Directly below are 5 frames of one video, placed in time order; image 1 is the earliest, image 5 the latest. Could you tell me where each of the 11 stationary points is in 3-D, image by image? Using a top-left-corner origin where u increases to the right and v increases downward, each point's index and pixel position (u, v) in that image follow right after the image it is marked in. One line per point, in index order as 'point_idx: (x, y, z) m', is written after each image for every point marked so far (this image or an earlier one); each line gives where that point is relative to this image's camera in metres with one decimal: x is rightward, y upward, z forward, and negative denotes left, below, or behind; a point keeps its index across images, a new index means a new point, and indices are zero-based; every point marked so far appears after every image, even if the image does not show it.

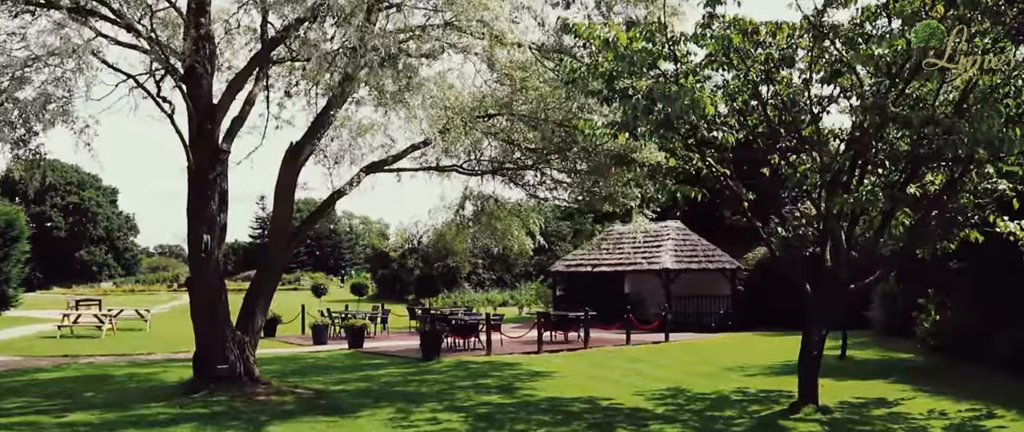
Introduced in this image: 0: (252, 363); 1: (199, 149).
0: (-3.8, -2.2, +13.5) m
1: (-4.4, +1.0, +13.0) m
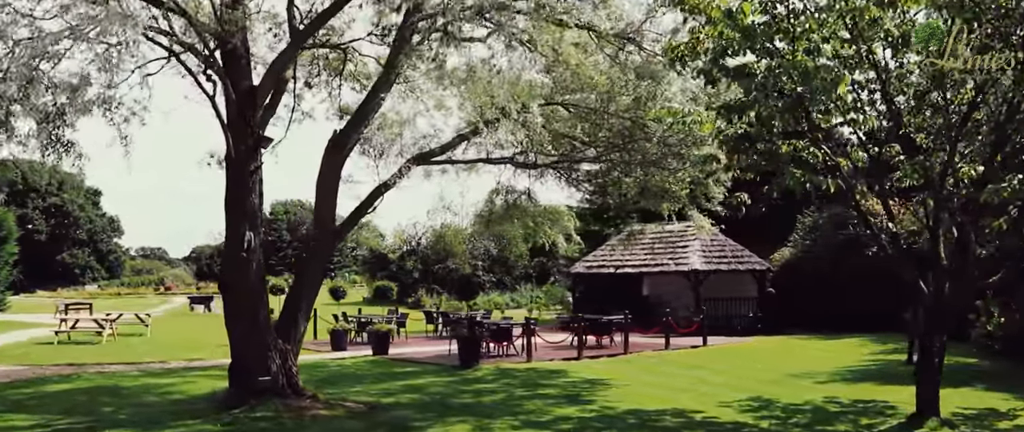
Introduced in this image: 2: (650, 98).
0: (-2.9, -2.1, +12.2) m
1: (-3.5, +1.1, +11.7) m
2: (+2.3, +1.7, +13.7) m
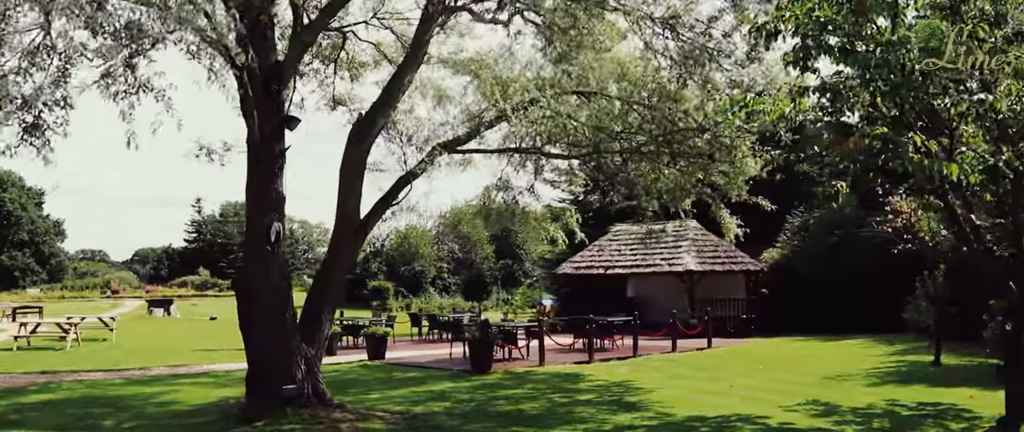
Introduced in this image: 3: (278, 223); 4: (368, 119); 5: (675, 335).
0: (-2.3, -2.0, +11.1) m
1: (-2.9, +1.2, +10.6) m
2: (+2.7, +1.8, +13.0) m
3: (-2.7, -0.1, +10.6) m
4: (-1.9, +1.1, +11.7) m
5: (+3.6, -2.6, +20.0) m
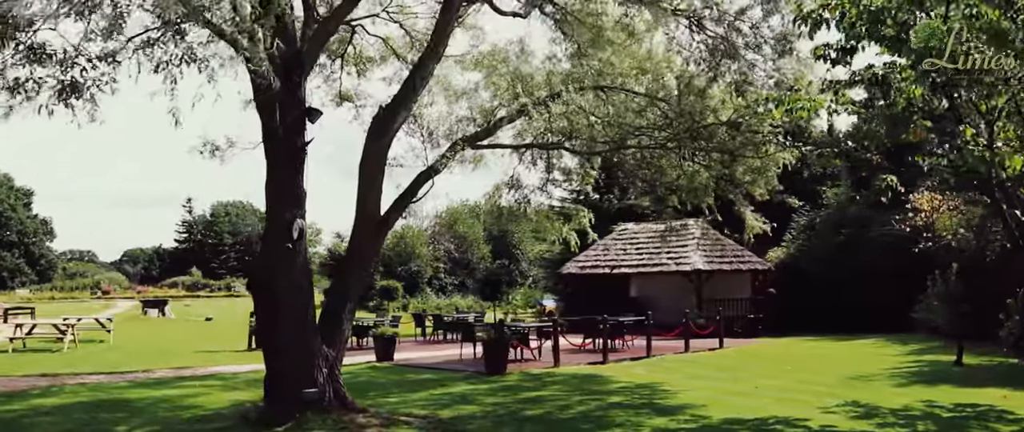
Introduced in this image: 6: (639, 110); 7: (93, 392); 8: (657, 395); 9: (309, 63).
0: (-2.0, -2.0, +10.7) m
1: (-2.5, +1.2, +10.2) m
2: (+3.0, +1.8, +12.6) m
3: (-2.4, 0.0, +10.2) m
4: (-1.6, +1.2, +11.3) m
5: (+3.8, -2.6, +19.7) m
6: (+1.8, +1.6, +13.3) m
7: (-6.2, -2.6, +13.5) m
8: (+1.9, -2.4, +12.1) m
9: (-2.3, +1.7, +10.4) m
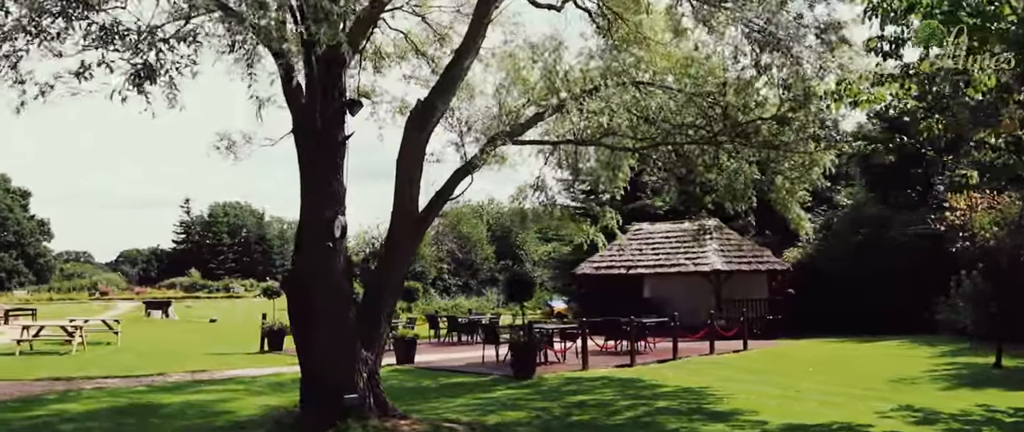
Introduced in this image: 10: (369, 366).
0: (-1.5, -2.0, +10.3) m
1: (-2.0, +1.2, +9.8) m
2: (+3.5, +1.9, +12.3) m
3: (-1.9, 0.0, +9.7) m
4: (-1.1, +1.2, +10.9) m
5: (+4.2, -2.5, +19.3) m
6: (+2.3, +1.6, +12.9) m
7: (-5.7, -2.6, +13.0) m
8: (+2.4, -2.3, +11.7) m
9: (-1.8, +1.8, +10.0) m
10: (-1.6, -1.7, +10.1) m
